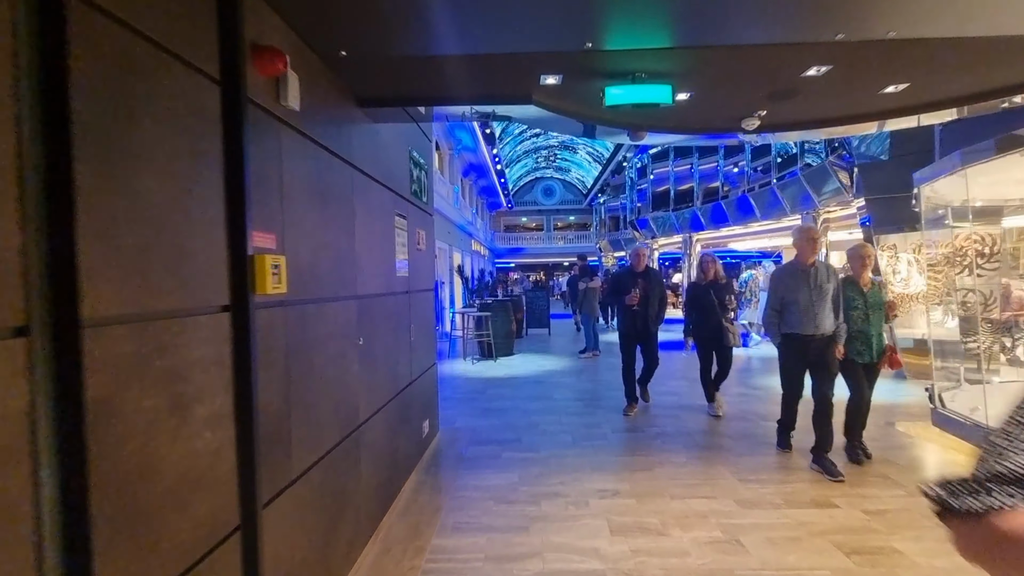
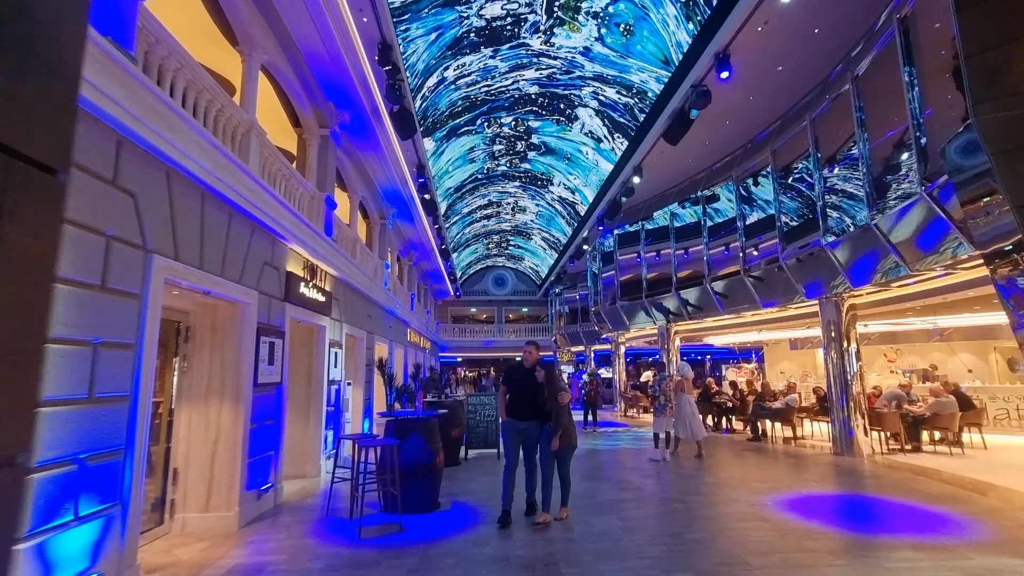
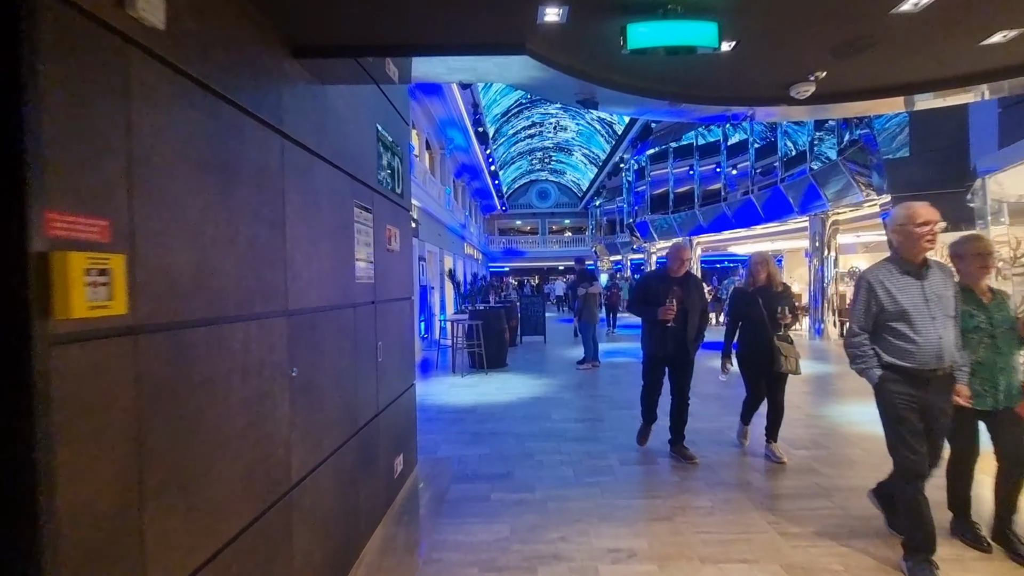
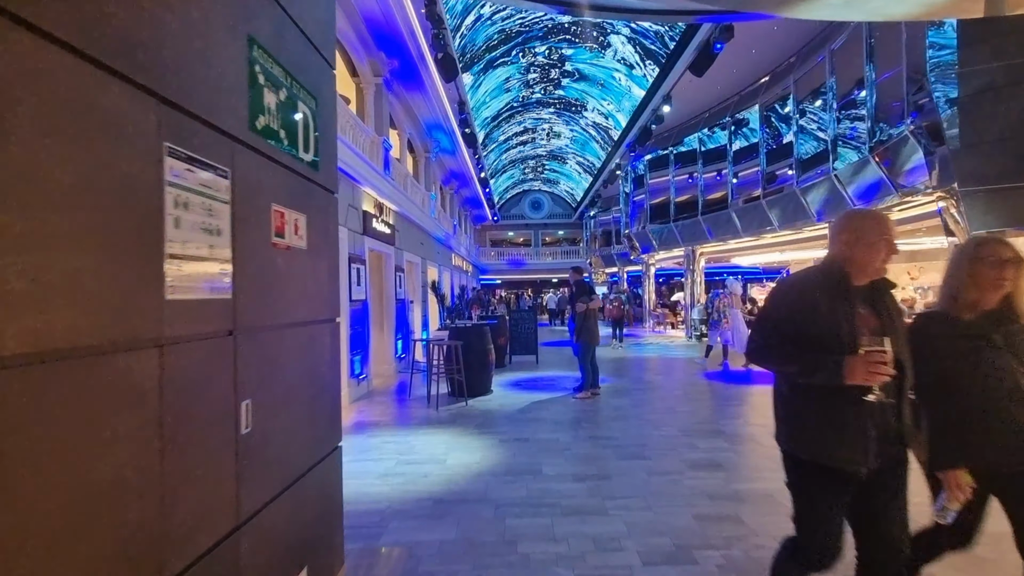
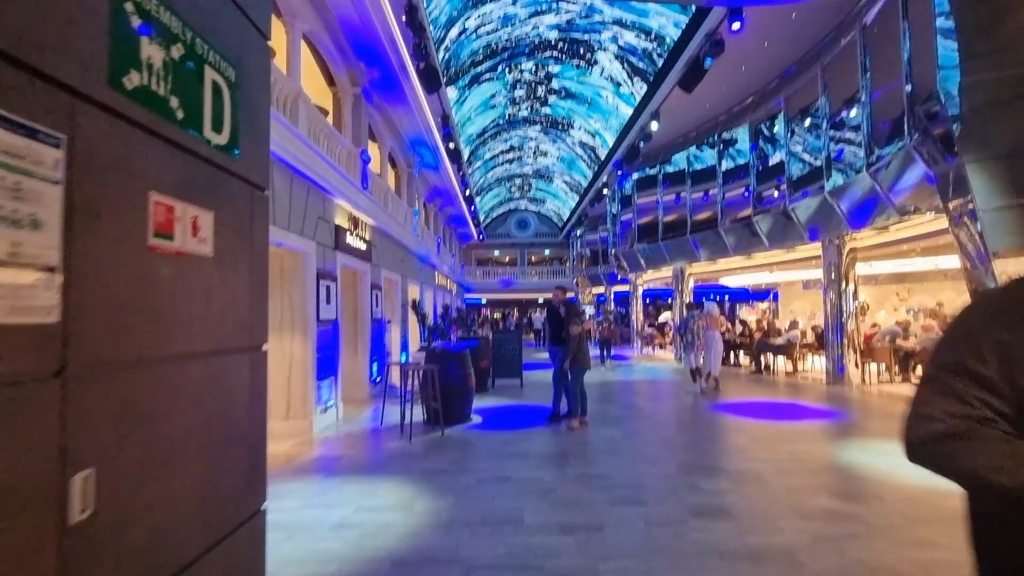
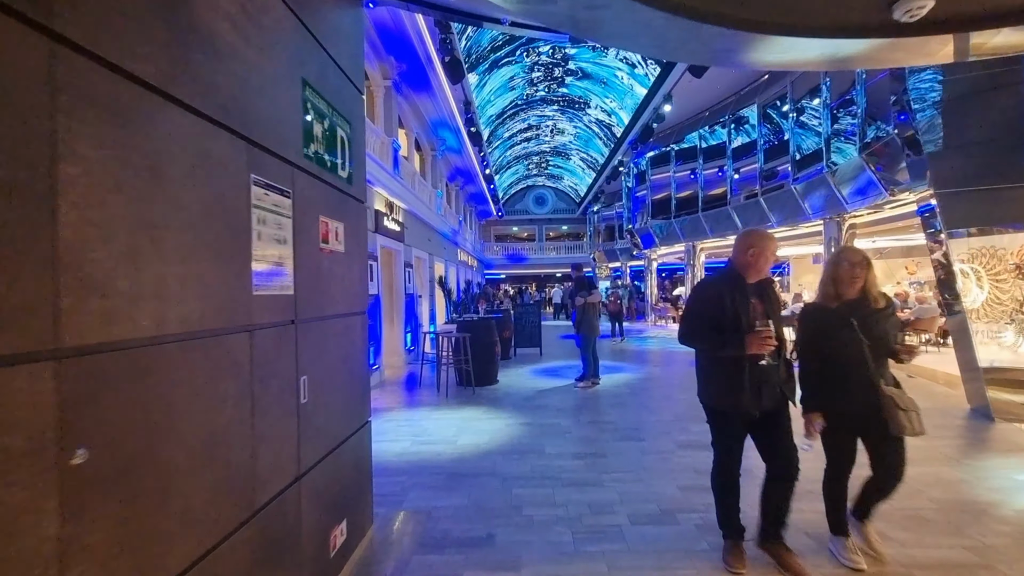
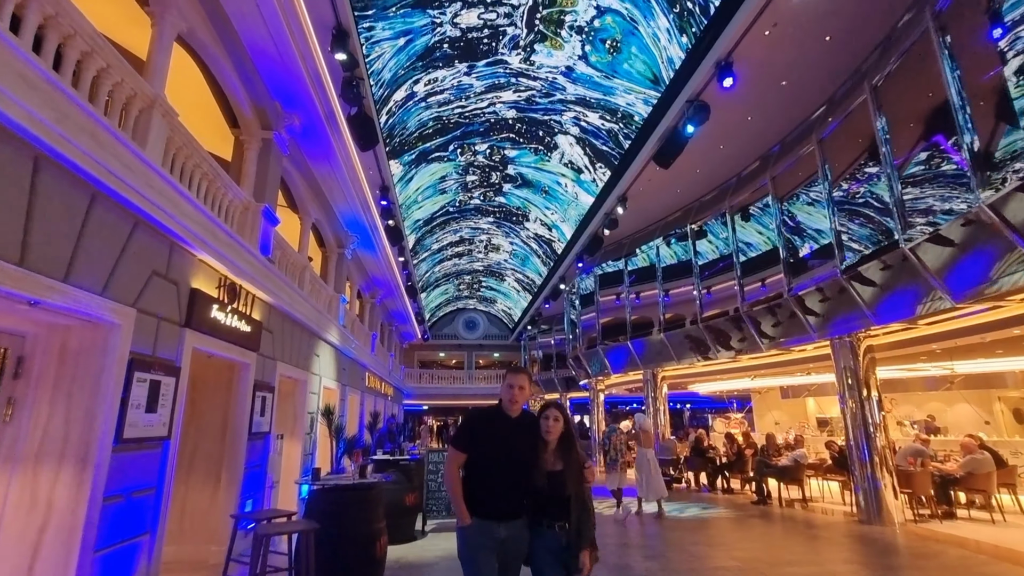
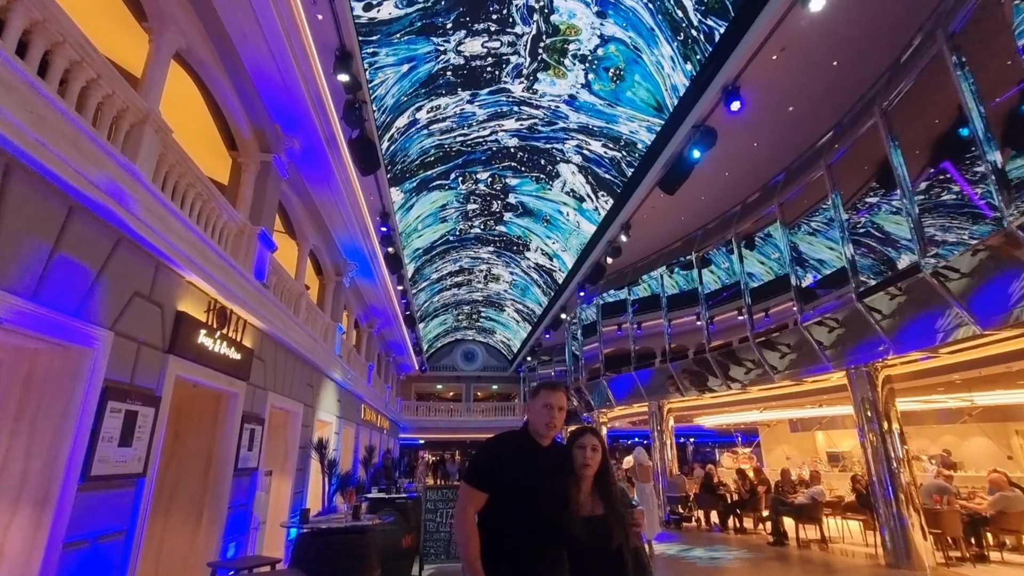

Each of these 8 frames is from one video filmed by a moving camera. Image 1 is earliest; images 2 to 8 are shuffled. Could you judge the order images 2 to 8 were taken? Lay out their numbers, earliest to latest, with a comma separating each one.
3, 6, 4, 5, 2, 7, 8
